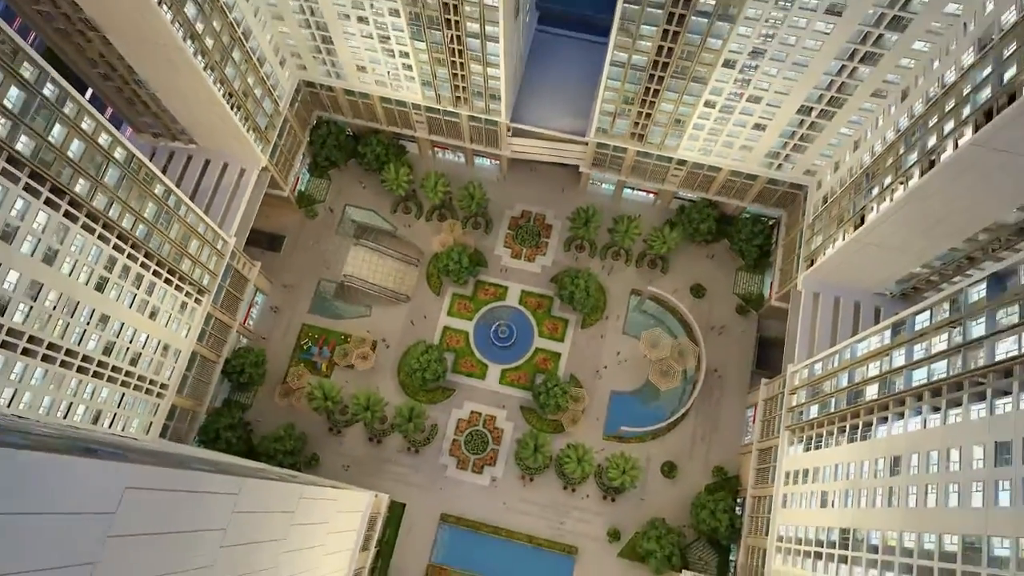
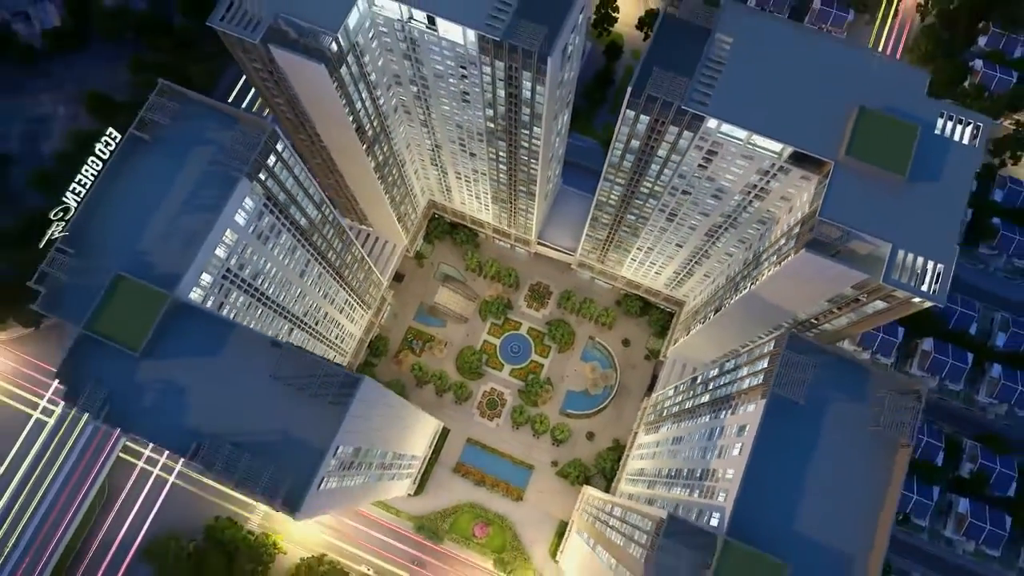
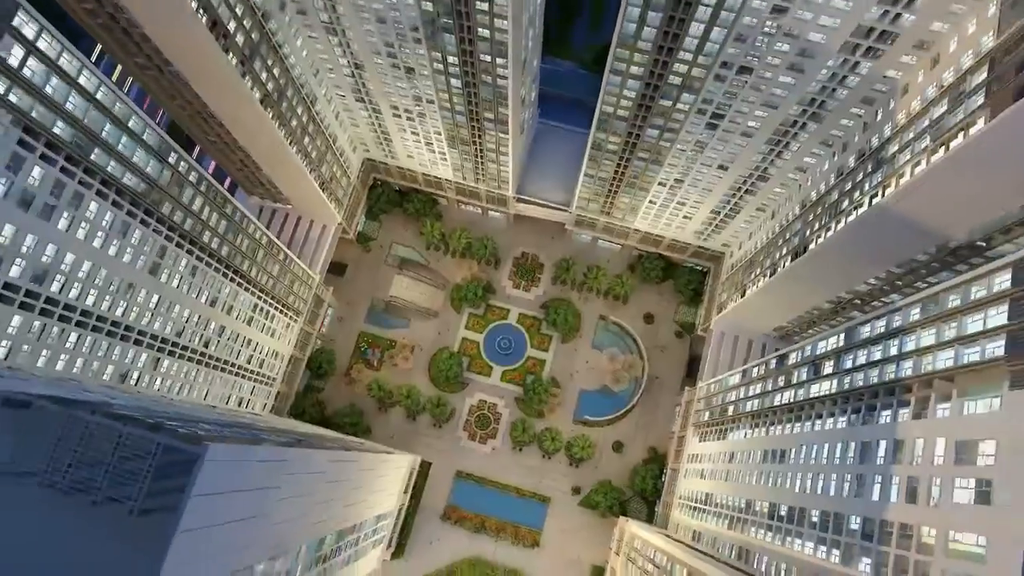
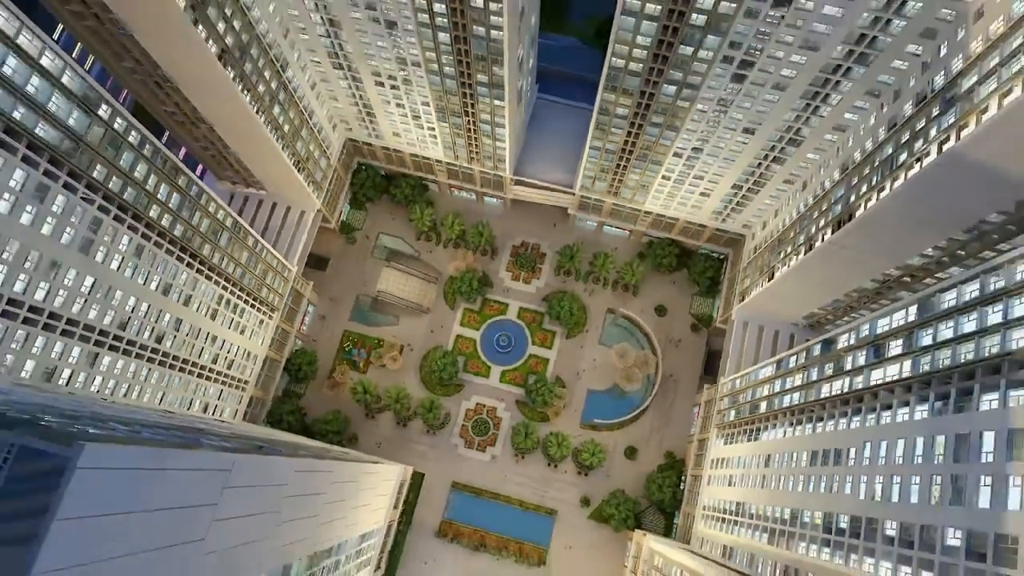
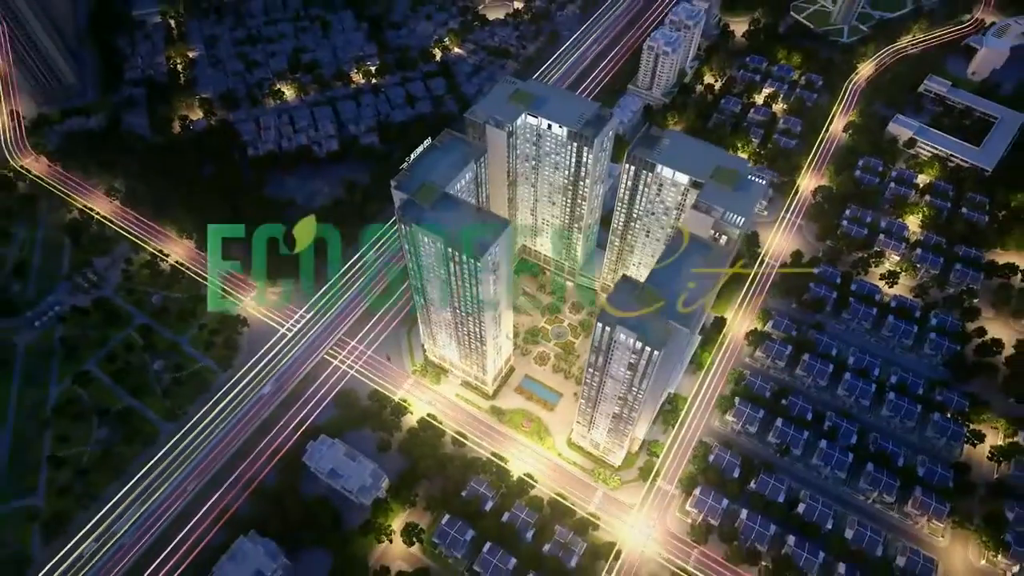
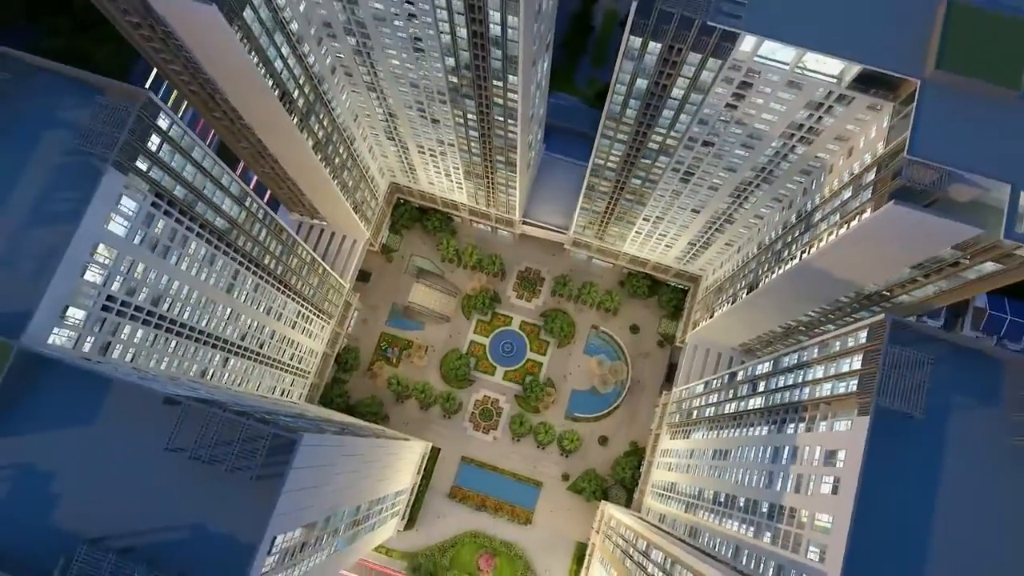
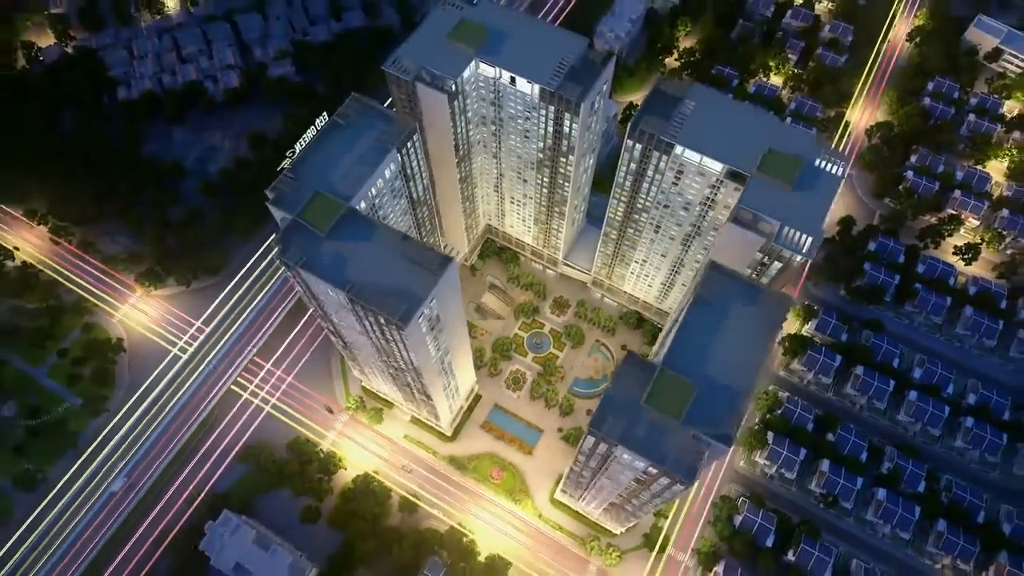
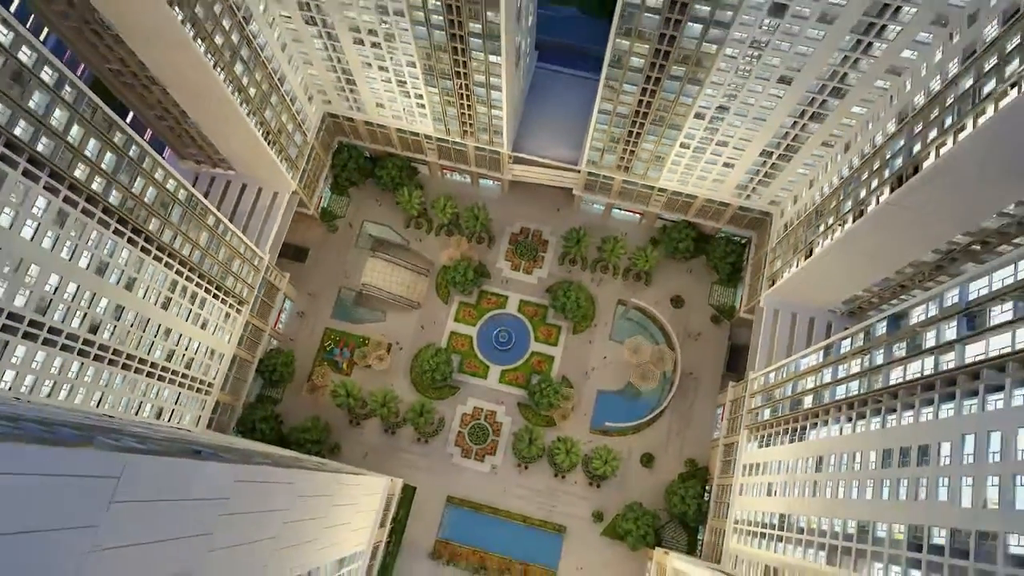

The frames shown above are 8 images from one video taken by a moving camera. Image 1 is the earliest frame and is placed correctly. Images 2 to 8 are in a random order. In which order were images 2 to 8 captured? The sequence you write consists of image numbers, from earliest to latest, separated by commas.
8, 4, 3, 6, 2, 7, 5
